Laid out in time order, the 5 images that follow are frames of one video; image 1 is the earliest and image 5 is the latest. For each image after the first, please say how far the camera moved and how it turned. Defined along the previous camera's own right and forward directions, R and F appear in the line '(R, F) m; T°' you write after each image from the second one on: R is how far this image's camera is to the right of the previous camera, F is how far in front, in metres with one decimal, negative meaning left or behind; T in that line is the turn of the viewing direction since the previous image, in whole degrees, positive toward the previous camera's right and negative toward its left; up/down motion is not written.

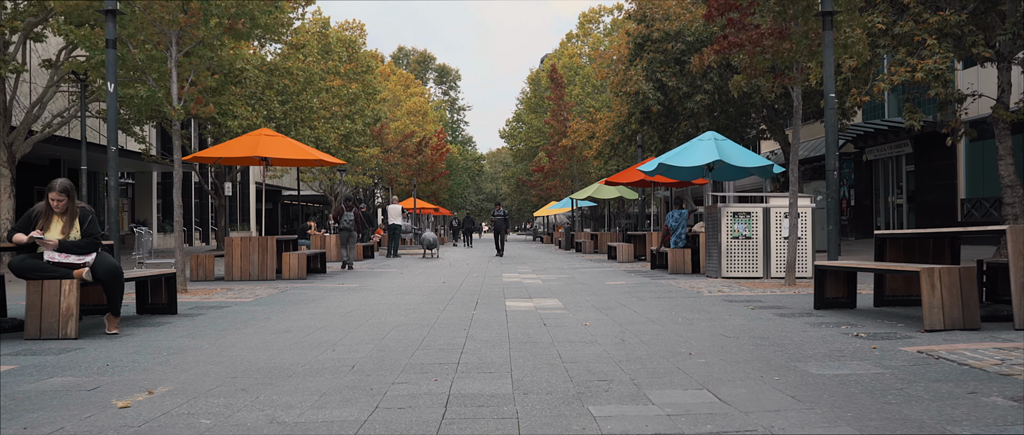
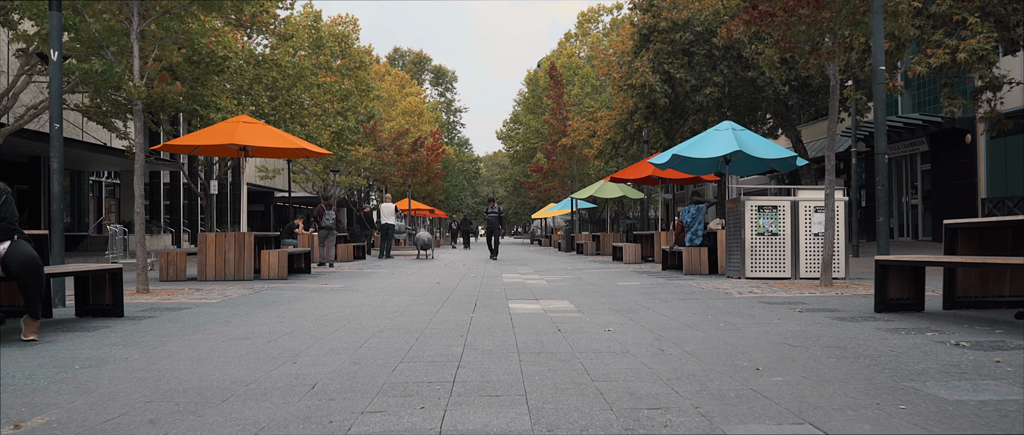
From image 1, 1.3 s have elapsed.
(-0.1, +1.3) m; 0°
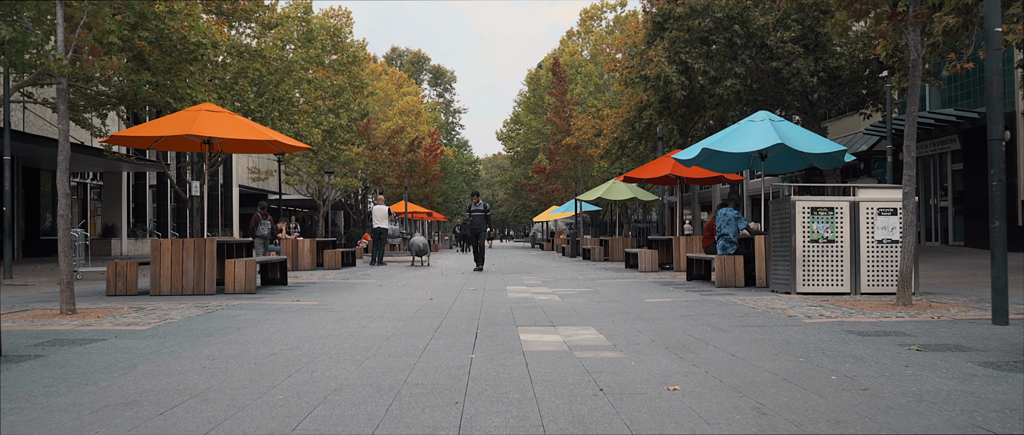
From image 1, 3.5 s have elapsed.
(-0.1, +2.0) m; 0°
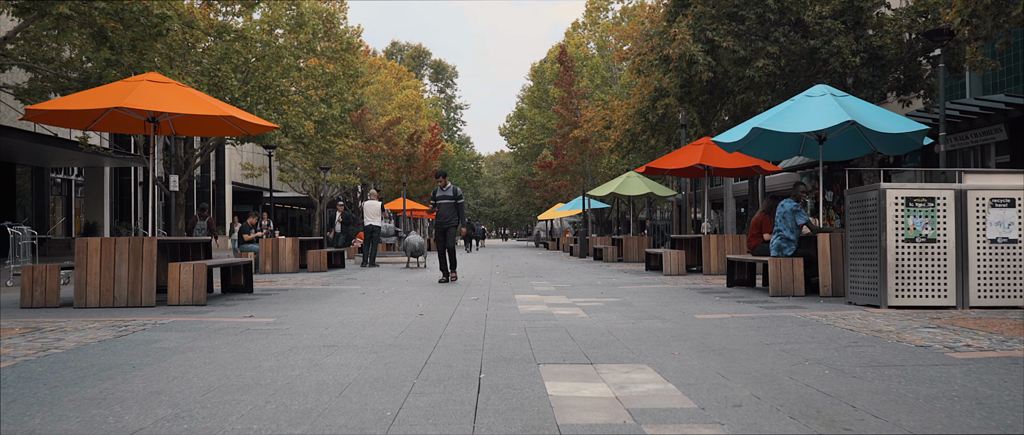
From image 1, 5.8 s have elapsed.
(-0.1, +2.3) m; 0°
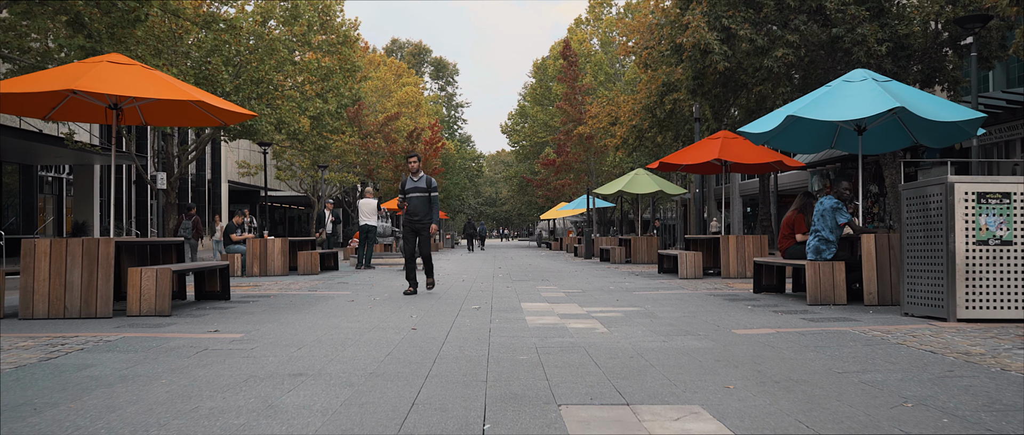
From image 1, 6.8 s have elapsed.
(-0.1, +1.2) m; 0°
